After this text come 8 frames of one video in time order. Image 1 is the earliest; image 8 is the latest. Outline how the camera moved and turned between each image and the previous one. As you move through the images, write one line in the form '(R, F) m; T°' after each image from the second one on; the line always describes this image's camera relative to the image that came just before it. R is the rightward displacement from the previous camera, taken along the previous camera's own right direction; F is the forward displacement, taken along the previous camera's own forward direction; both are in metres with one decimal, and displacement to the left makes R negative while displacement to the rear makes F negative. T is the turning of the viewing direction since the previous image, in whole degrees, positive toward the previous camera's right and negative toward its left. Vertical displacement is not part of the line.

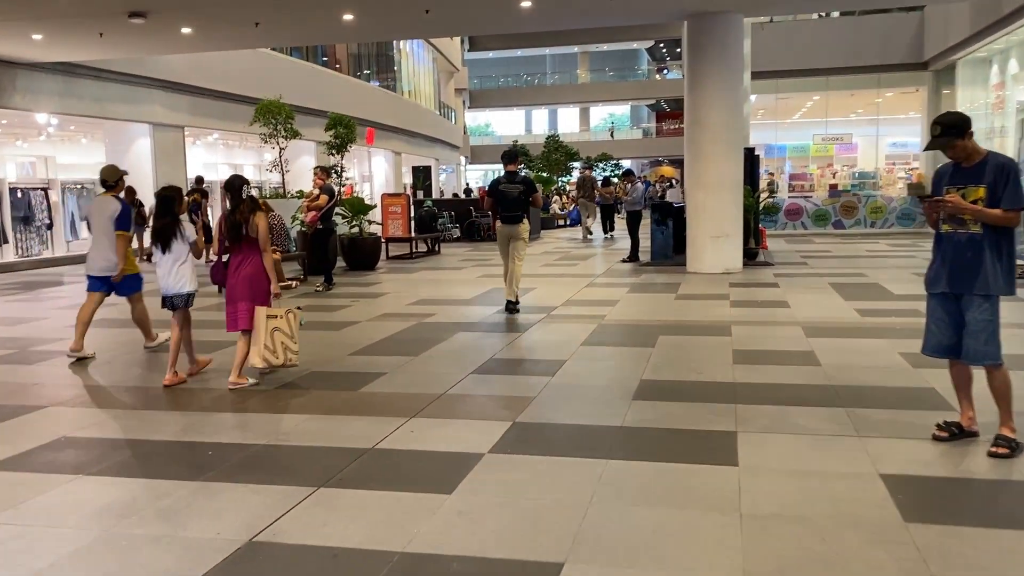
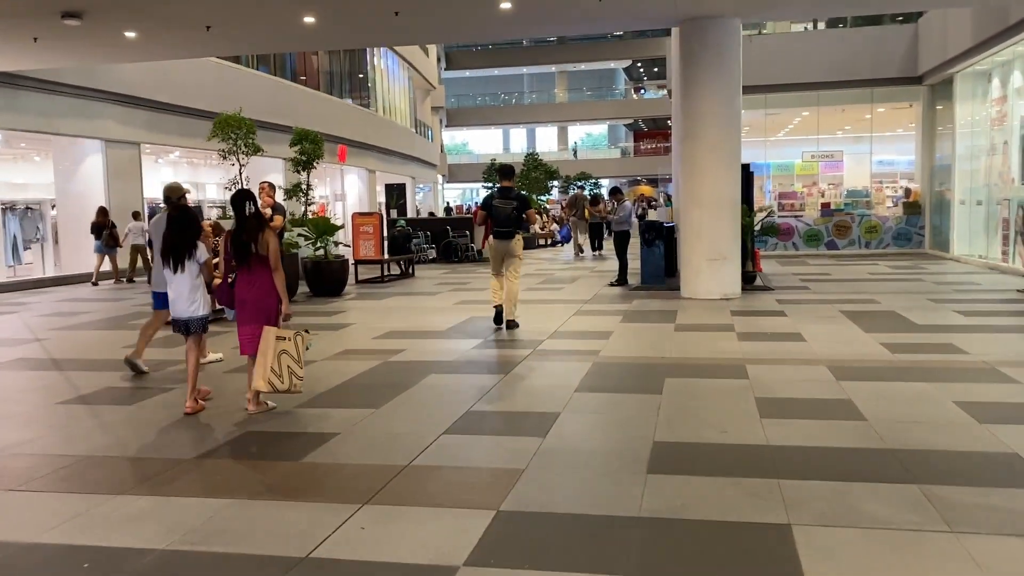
(0.0, +1.1) m; +2°
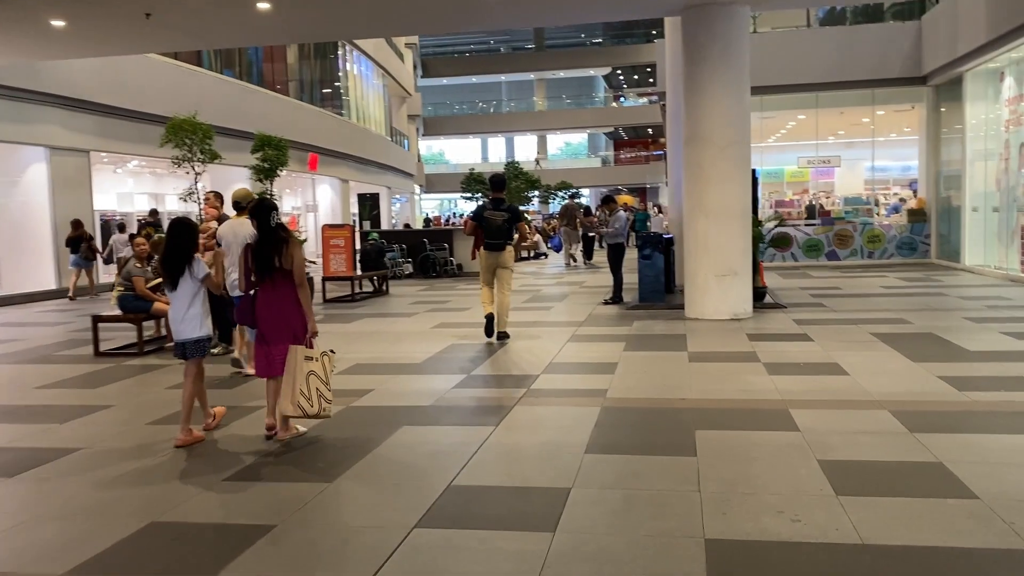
(-0.1, +1.3) m; +1°
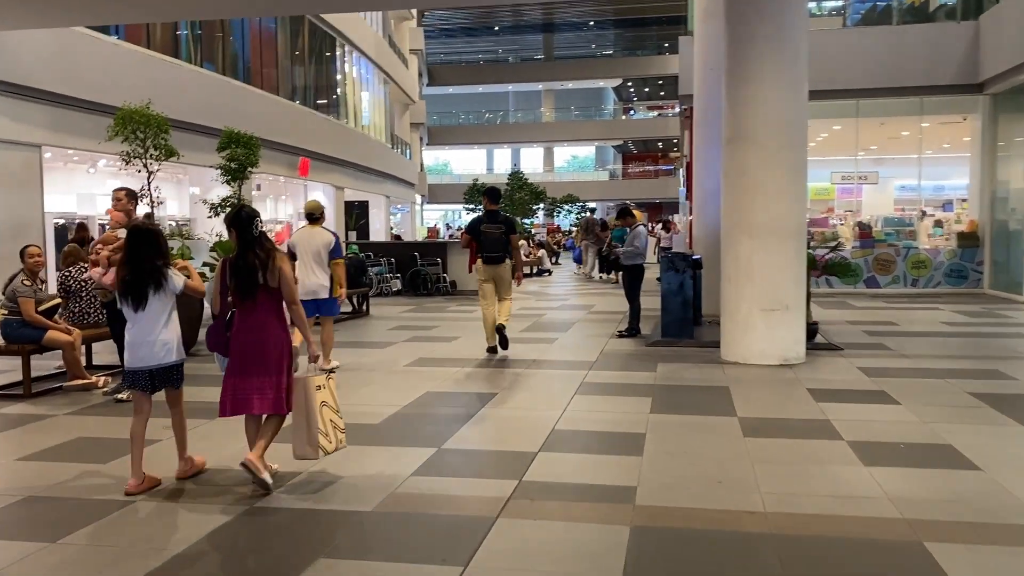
(+0.1, +2.0) m; 0°
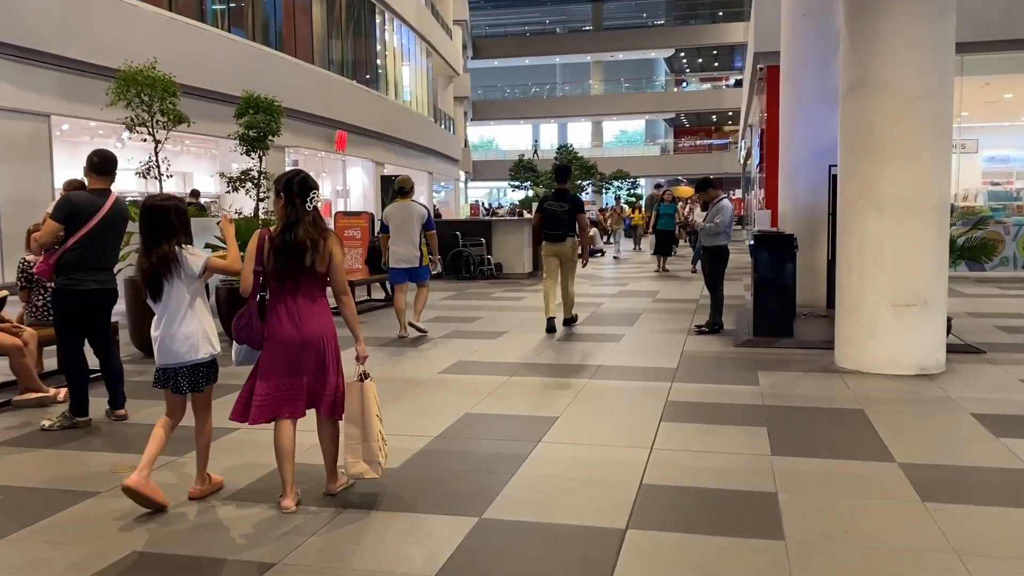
(-0.1, +1.6) m; -3°
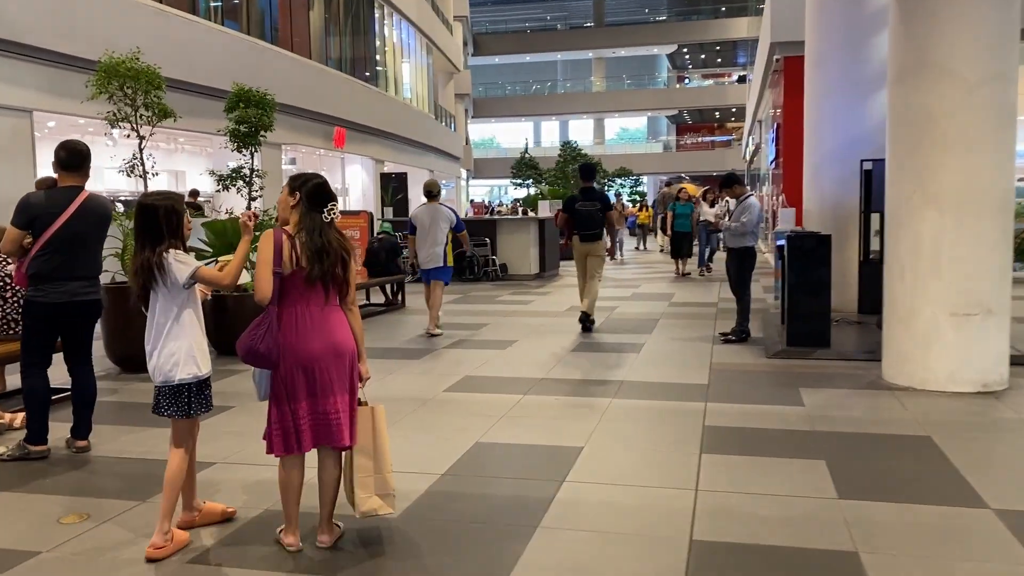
(-0.1, +0.7) m; 0°
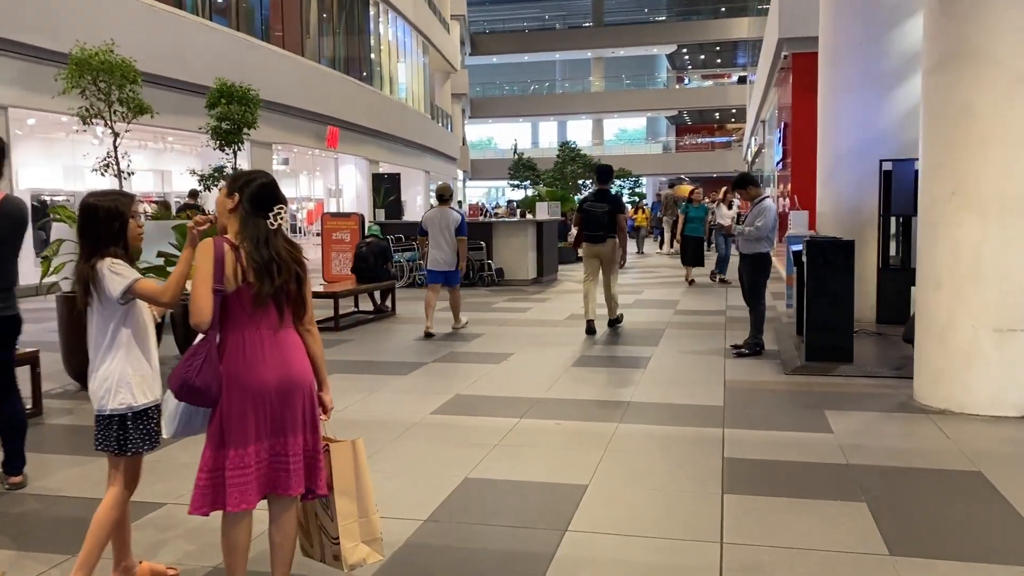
(0.0, +0.6) m; 0°
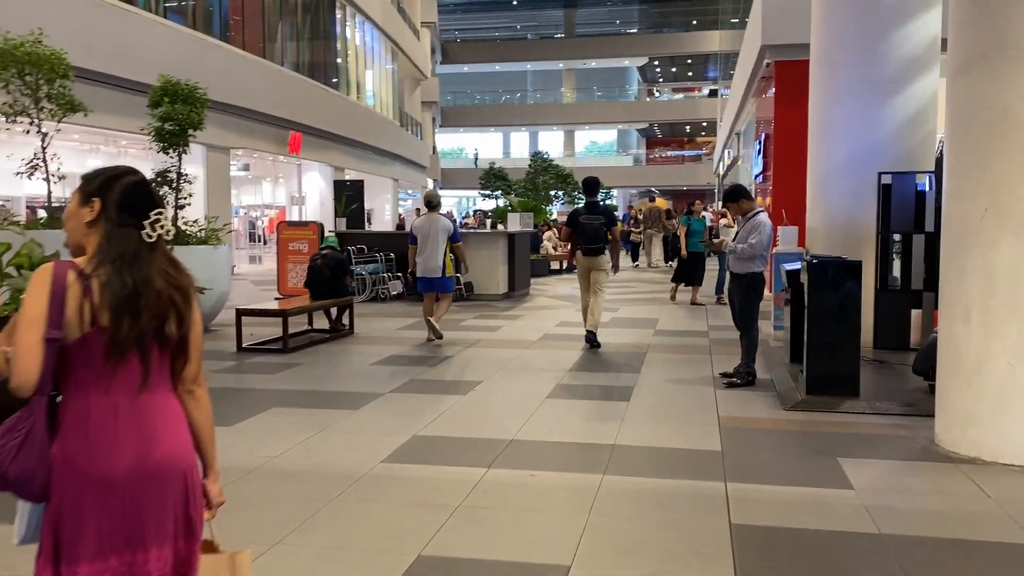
(0.0, +0.8) m; +2°
